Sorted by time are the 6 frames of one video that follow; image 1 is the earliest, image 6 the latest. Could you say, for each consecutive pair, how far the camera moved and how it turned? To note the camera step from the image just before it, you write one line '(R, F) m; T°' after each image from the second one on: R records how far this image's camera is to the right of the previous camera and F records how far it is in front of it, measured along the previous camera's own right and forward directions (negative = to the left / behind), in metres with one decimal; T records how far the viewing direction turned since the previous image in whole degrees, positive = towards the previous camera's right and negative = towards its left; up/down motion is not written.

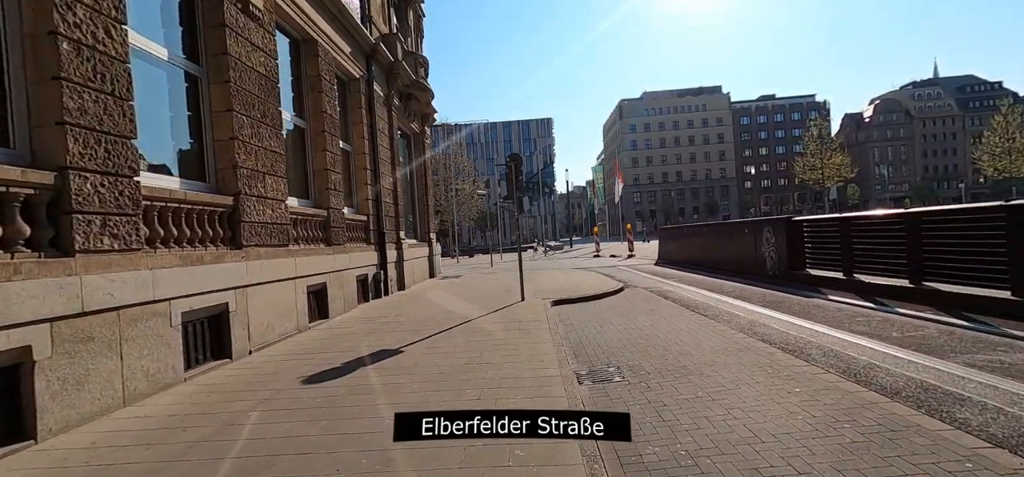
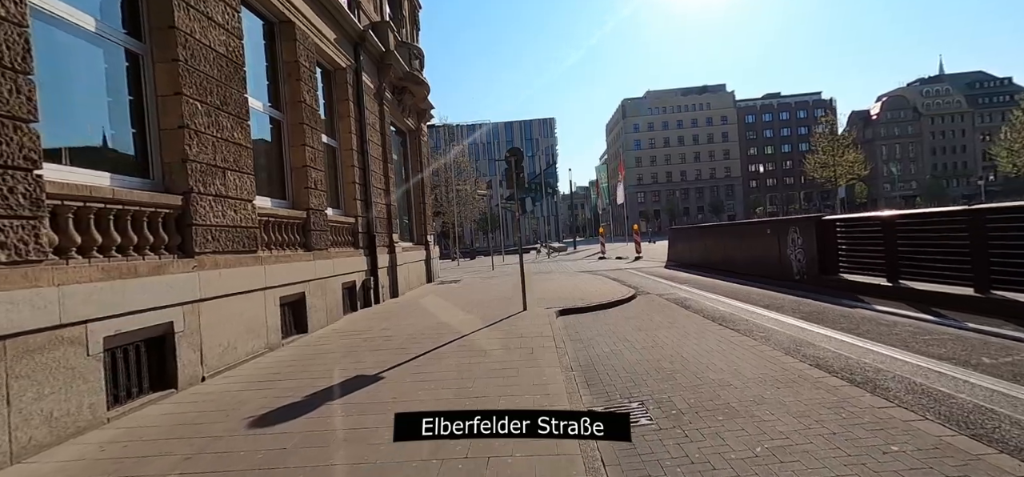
(0.0, +1.0) m; 0°
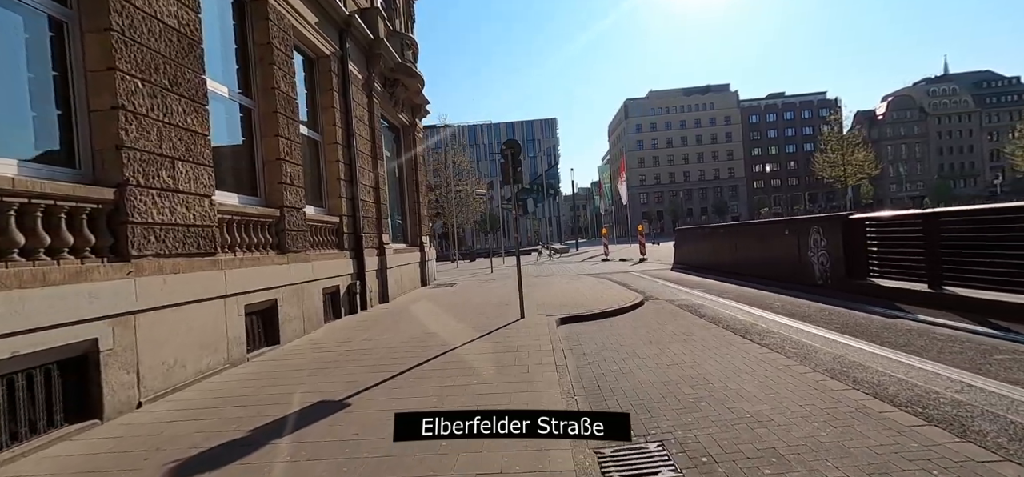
(+0.1, +0.9) m; 0°
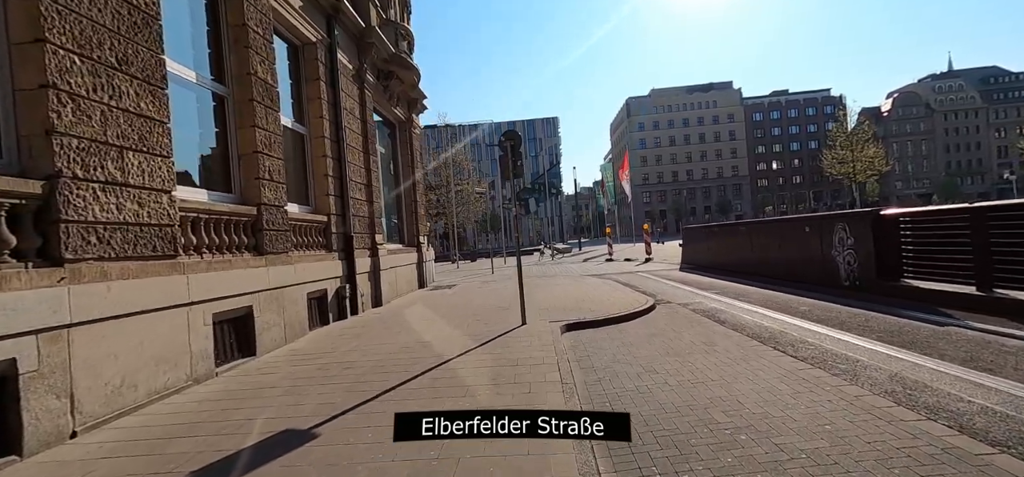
(0.0, +0.7) m; 0°
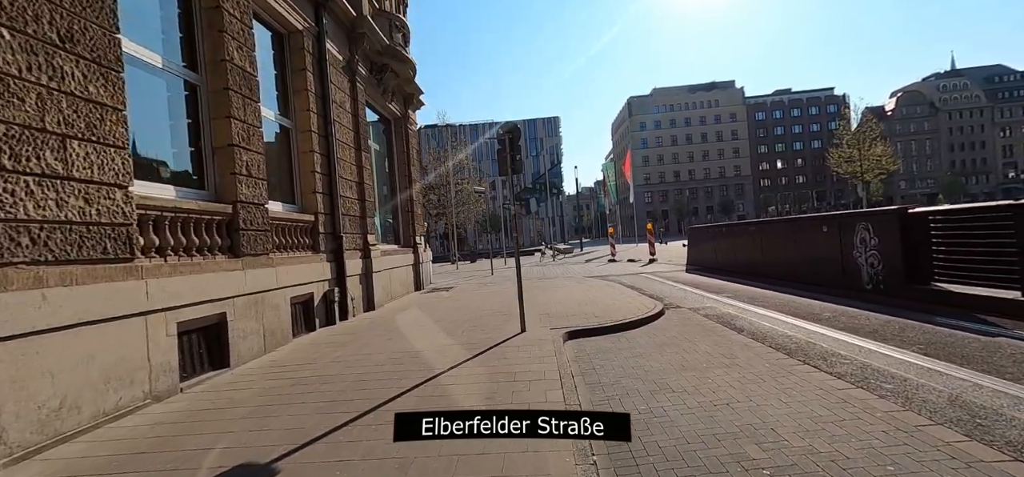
(0.0, +0.6) m; 0°
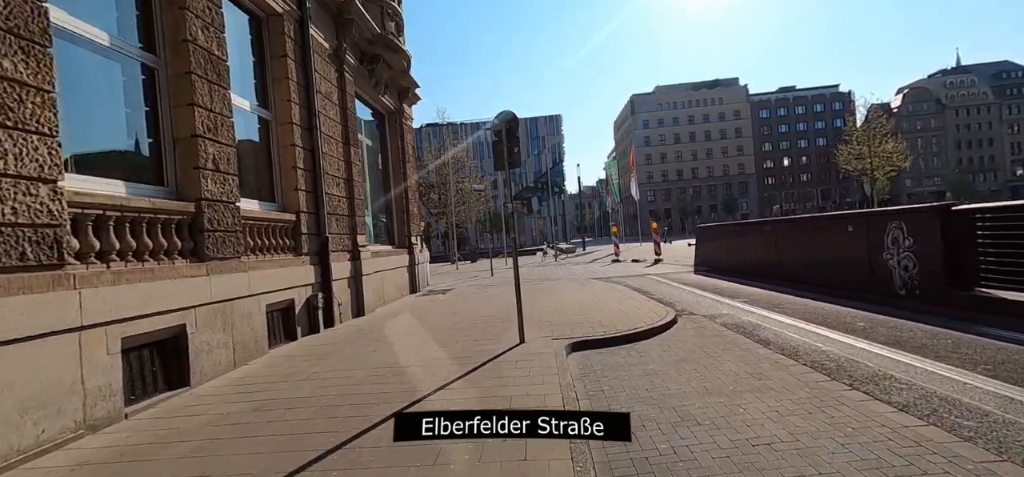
(+0.1, +0.7) m; 0°
